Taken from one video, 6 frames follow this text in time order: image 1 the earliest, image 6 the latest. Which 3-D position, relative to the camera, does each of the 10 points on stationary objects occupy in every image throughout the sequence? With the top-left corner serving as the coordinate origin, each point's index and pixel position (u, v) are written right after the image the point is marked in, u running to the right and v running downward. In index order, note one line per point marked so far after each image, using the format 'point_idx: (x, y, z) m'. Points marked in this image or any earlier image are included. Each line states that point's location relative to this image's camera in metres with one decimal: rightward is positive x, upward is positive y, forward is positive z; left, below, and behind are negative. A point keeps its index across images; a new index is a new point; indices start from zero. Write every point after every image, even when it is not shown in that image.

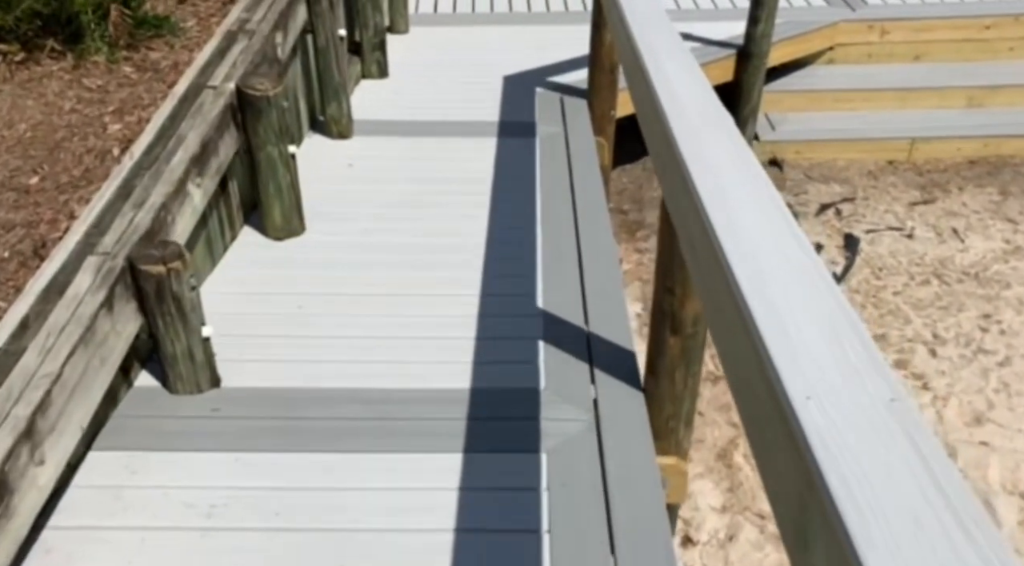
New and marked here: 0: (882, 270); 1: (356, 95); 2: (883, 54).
0: (+1.6, +0.1, +4.6) m
1: (-0.7, +0.8, +4.4) m
2: (+2.2, +1.4, +6.2) m
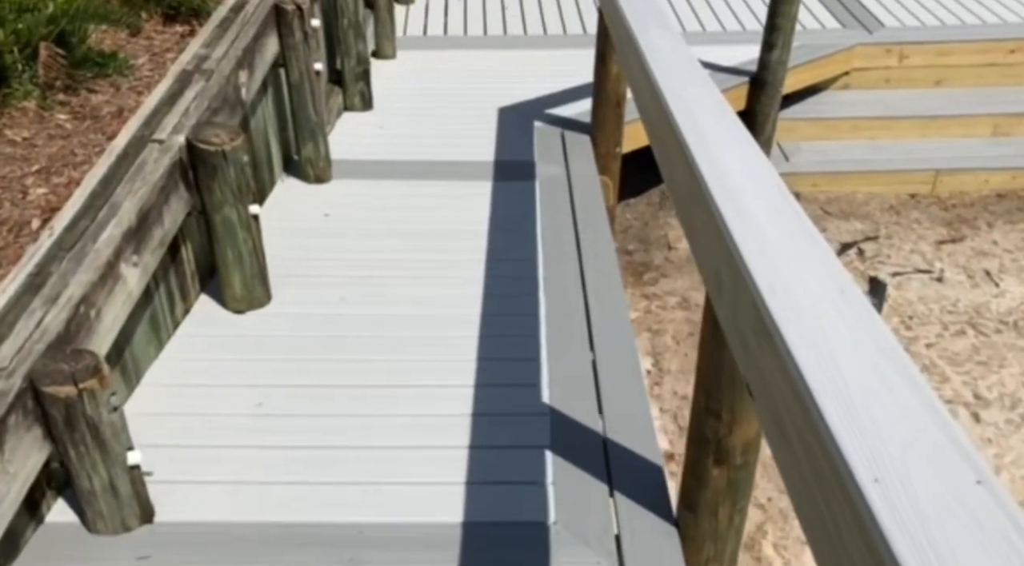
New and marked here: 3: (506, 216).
0: (+1.6, -0.1, +4.2) m
1: (-0.7, +0.6, +4.0) m
2: (+2.2, +1.2, +5.9) m
3: (0.0, +0.2, +3.2) m
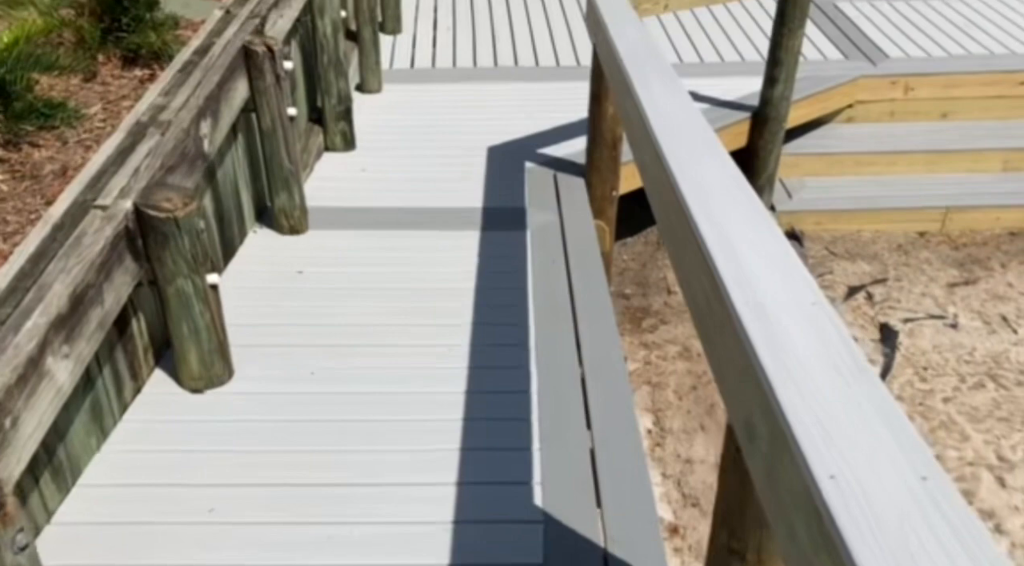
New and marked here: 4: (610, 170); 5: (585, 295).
0: (+1.6, -0.3, +4.0) m
1: (-0.7, +0.4, +3.8) m
2: (+2.2, +0.9, +5.7) m
3: (-0.1, 0.0, +3.0) m
4: (+0.4, +0.4, +3.7) m
5: (+0.2, 0.0, +2.8) m
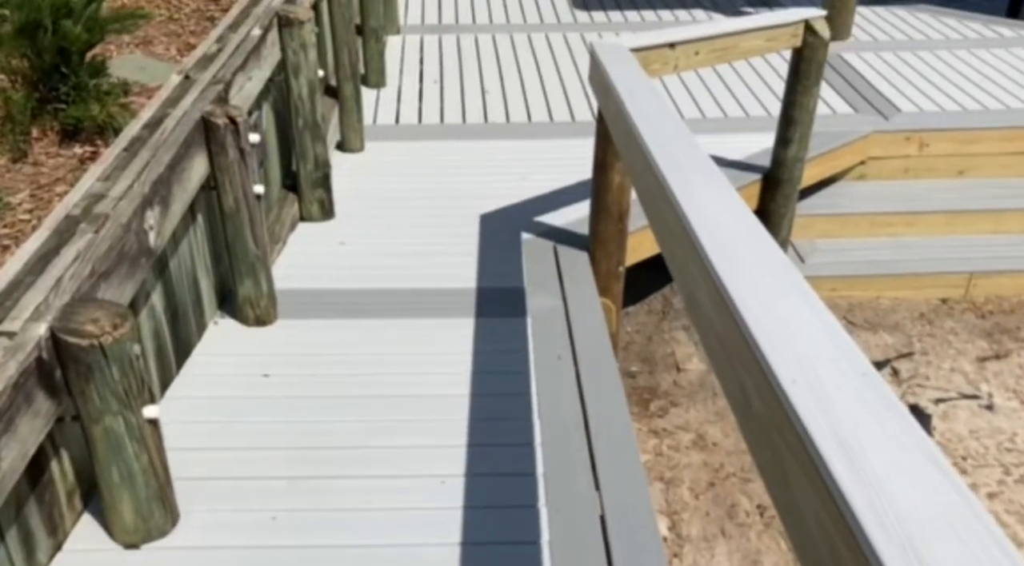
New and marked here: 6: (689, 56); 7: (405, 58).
0: (+1.6, -0.6, +3.6) m
1: (-0.7, +0.1, +3.4) m
2: (+2.1, +0.6, +5.3) m
3: (-0.1, -0.3, +2.6) m
4: (+0.3, +0.1, +3.3) m
5: (+0.2, -0.3, +2.4) m
6: (+0.6, +0.7, +3.4) m
7: (-0.6, +1.3, +6.1) m
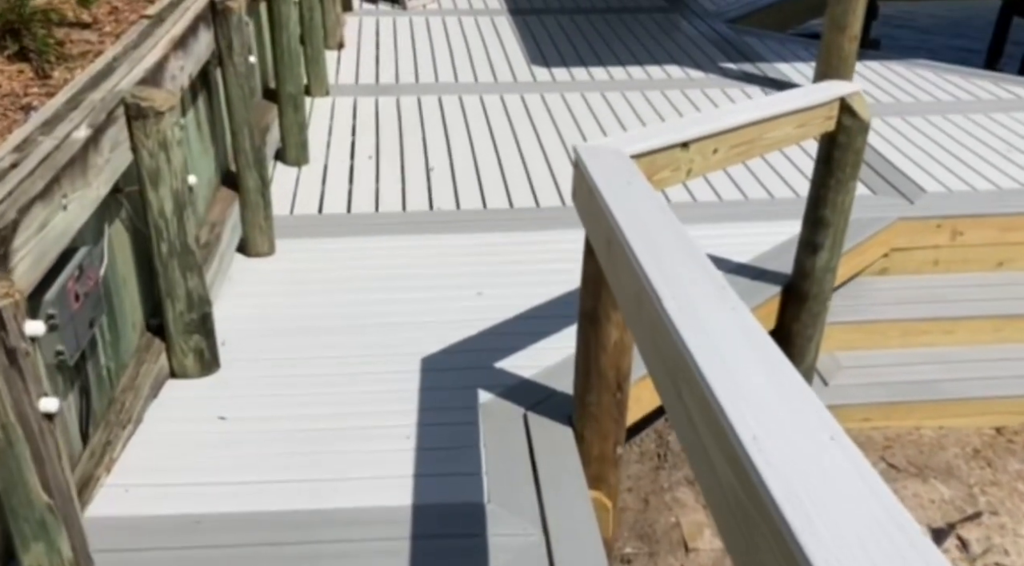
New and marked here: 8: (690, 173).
0: (+1.5, -1.1, +2.6) m
1: (-0.9, -0.3, +2.4) m
2: (+1.9, +0.1, +4.5) m
3: (-0.1, -0.7, +1.6) m
4: (+0.2, -0.3, +2.4) m
5: (+0.1, -0.7, +1.4) m
6: (+0.5, +0.3, +2.5) m
7: (-0.9, +0.8, +5.1) m
8: (+0.4, +0.3, +2.4) m
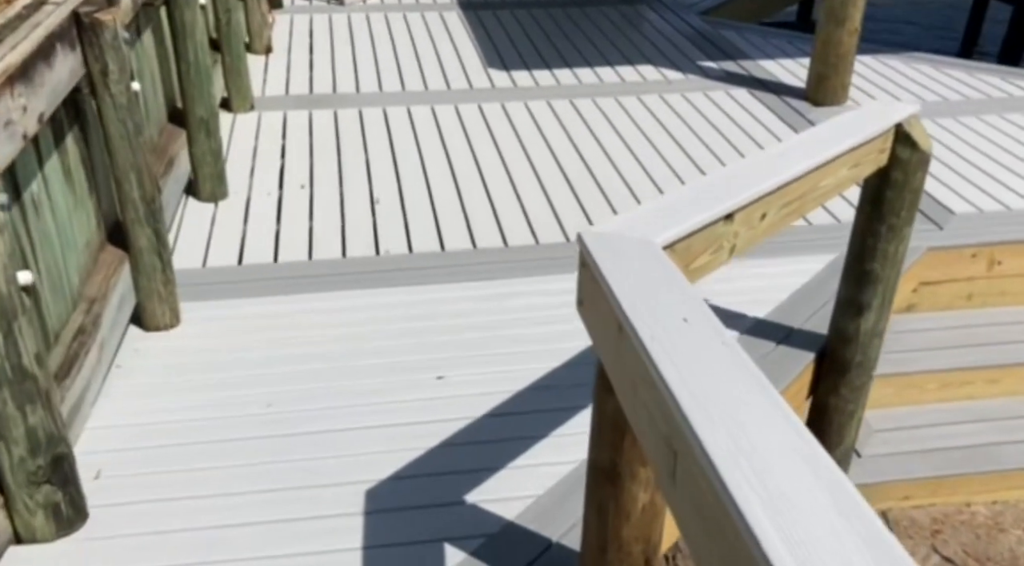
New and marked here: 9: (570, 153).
0: (+1.5, -1.2, +2.0) m
1: (-0.9, -0.6, +1.7) m
2: (+1.8, 0.0, +3.8) m
3: (-0.1, -0.9, +0.9) m
4: (+0.2, -0.5, +1.7) m
5: (+0.2, -0.9, +0.7) m
6: (+0.4, +0.1, +1.8) m
7: (-1.1, +0.6, +4.3) m
8: (+0.4, +0.1, +1.7) m
9: (+0.2, +0.5, +4.2) m
